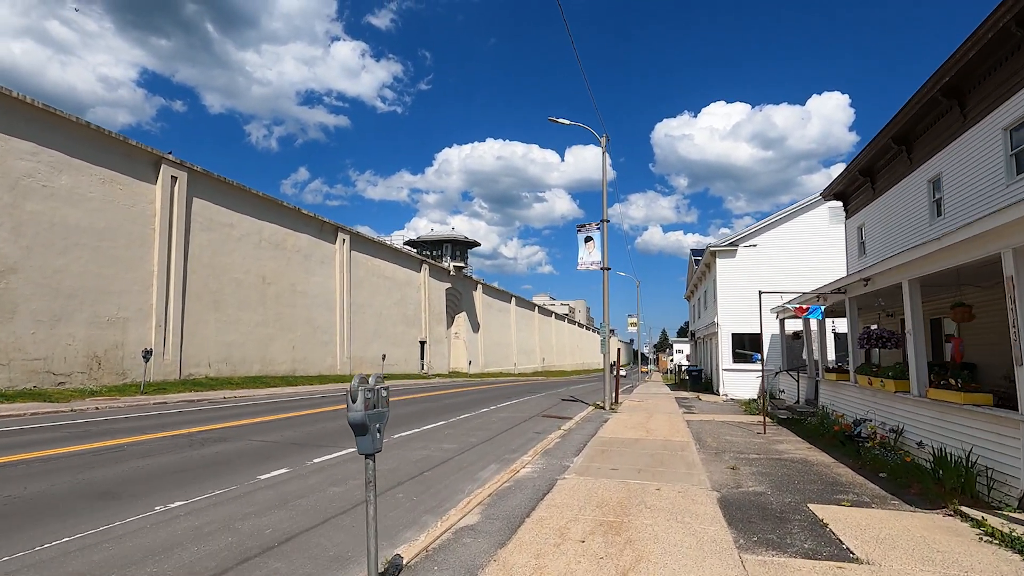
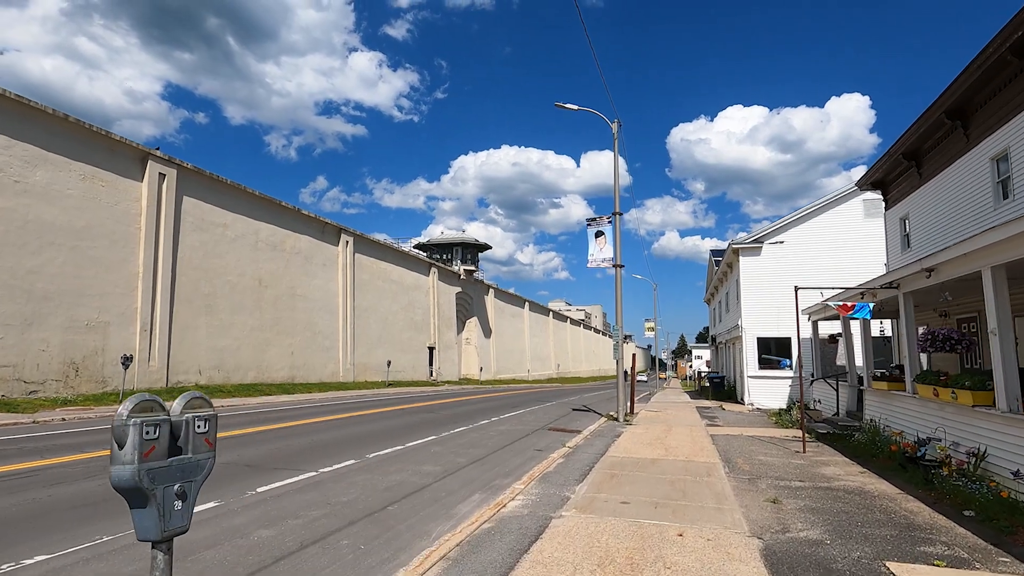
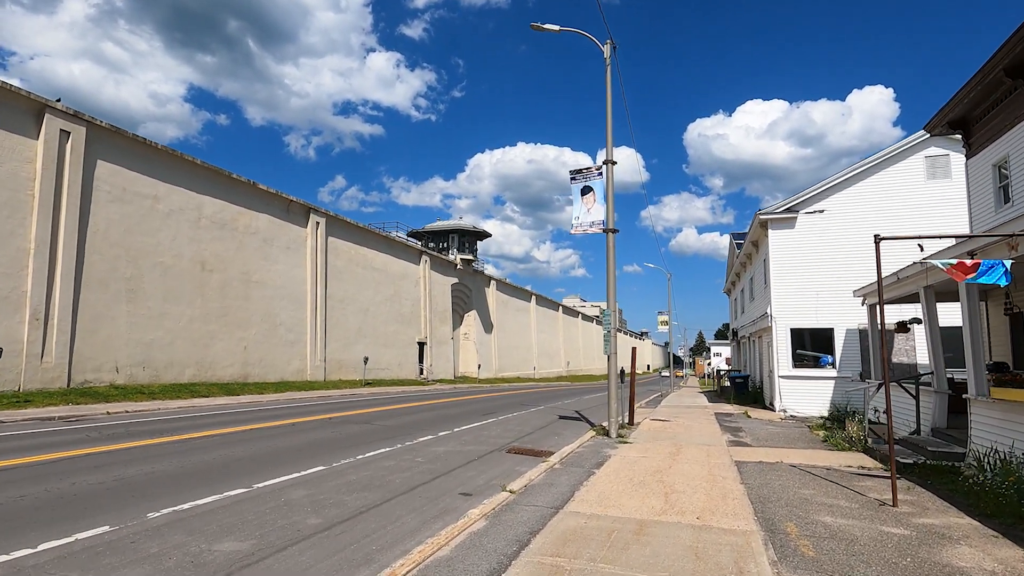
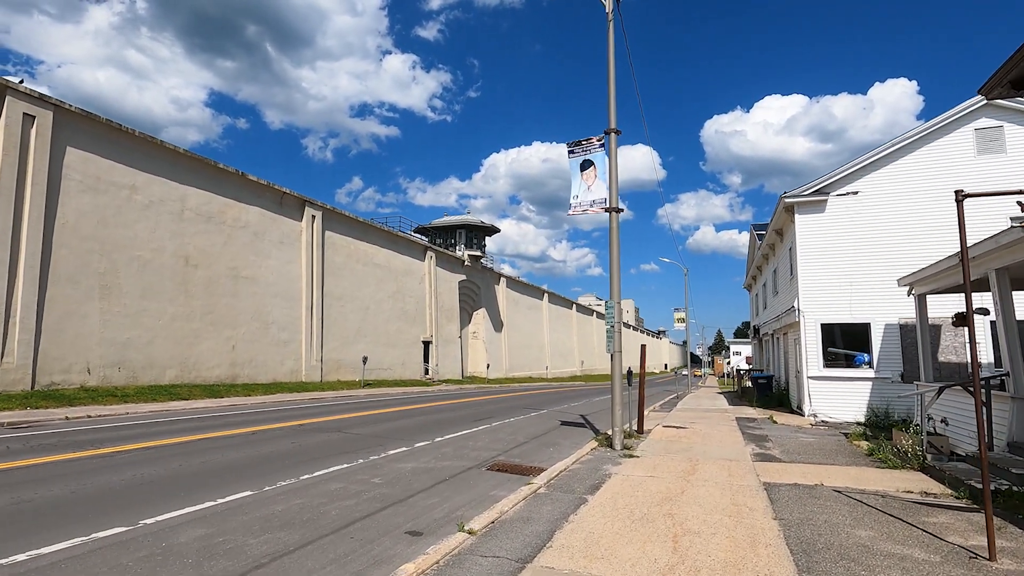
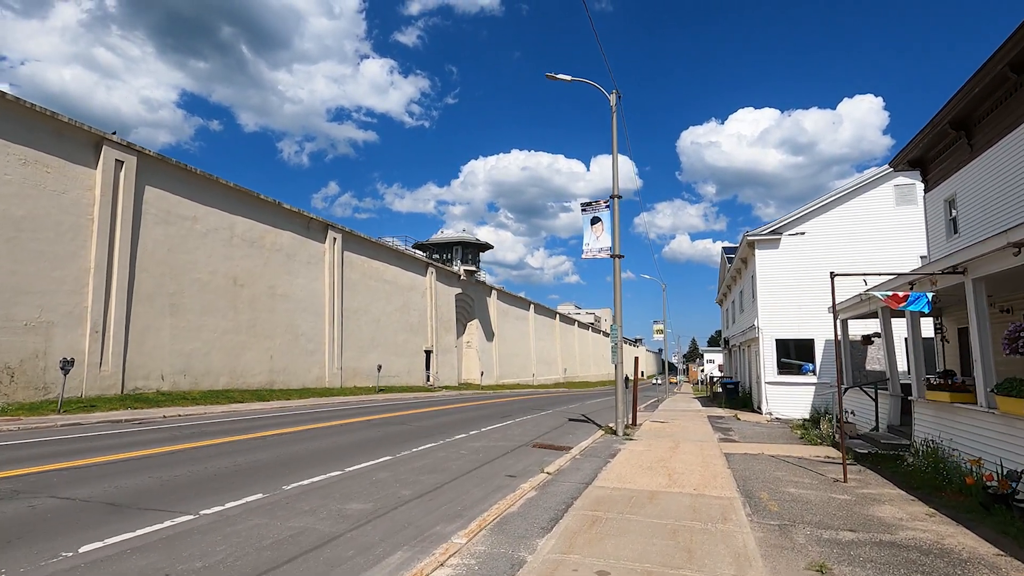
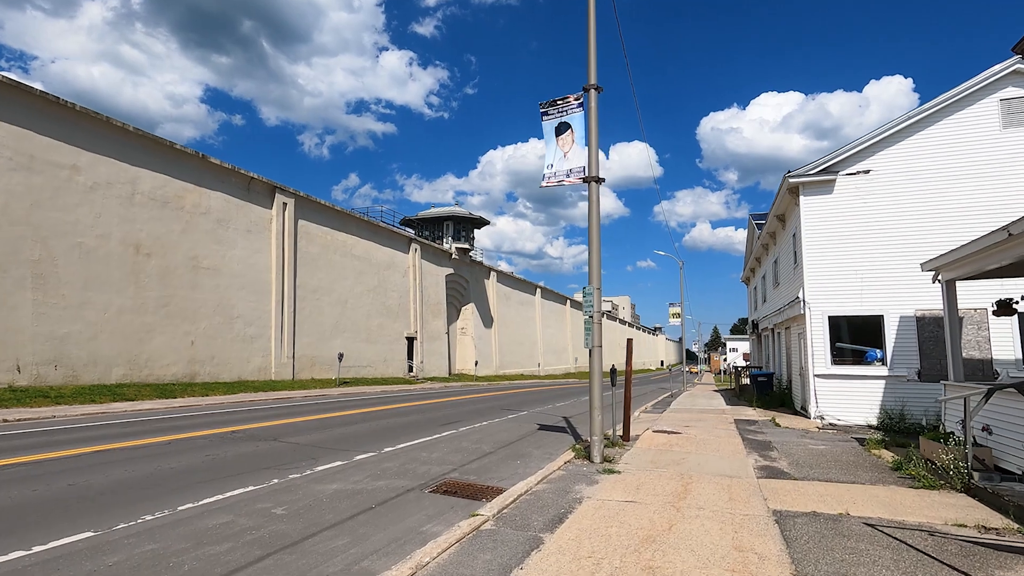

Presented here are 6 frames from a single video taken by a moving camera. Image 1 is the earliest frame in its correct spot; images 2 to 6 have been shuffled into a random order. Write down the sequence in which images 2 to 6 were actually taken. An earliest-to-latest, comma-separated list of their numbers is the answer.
2, 5, 3, 4, 6
